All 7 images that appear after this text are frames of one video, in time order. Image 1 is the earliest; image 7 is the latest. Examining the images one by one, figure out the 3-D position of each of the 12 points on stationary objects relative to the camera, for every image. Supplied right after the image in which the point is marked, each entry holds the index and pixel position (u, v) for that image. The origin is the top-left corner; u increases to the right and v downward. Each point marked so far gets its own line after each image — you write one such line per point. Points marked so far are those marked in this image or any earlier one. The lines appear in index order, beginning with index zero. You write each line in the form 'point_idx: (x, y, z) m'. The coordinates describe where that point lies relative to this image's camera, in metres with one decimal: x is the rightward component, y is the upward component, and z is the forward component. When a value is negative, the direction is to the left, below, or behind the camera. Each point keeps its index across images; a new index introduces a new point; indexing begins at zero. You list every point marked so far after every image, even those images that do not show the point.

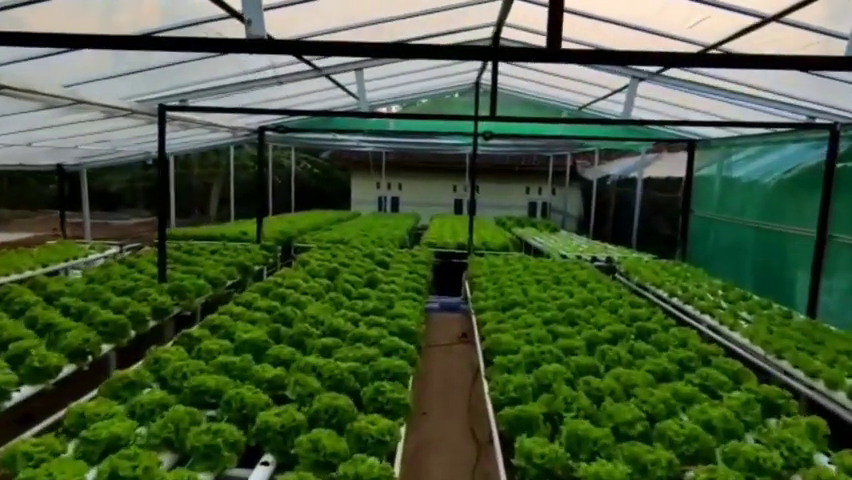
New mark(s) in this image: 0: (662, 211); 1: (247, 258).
0: (+4.6, +0.6, +13.9) m
1: (-2.1, -0.2, +8.4) m
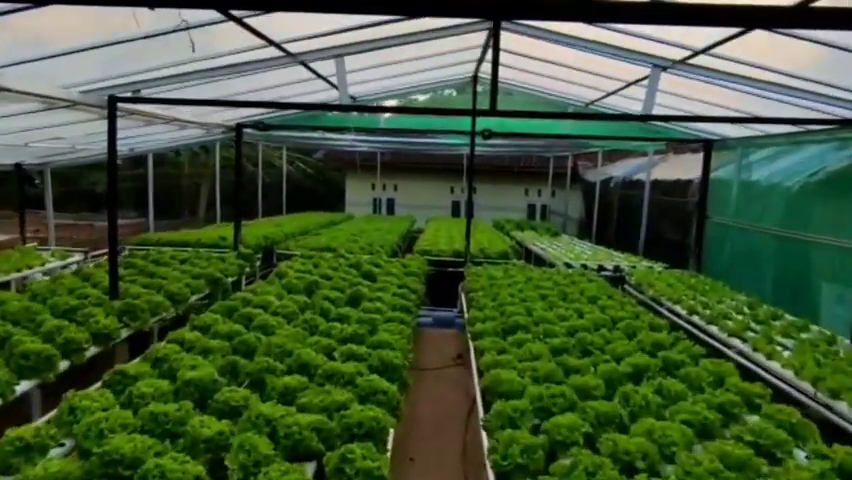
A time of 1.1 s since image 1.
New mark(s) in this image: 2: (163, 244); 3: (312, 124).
0: (+4.5, +0.4, +13.1) m
1: (-2.2, -0.3, +7.6) m
2: (-3.7, -0.1, +10.0) m
3: (-1.5, +1.5, +9.4) m
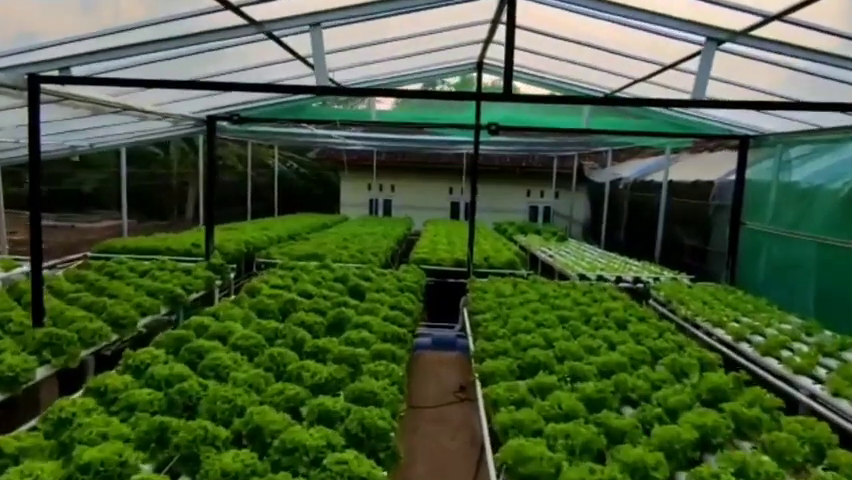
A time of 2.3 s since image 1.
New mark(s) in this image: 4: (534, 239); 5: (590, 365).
0: (+4.4, +0.3, +12.0) m
1: (-2.2, -0.4, +6.5) m
2: (-3.8, -0.1, +8.9) m
3: (-1.5, +1.5, +8.4) m
4: (+2.4, 0.0, +15.7) m
5: (+1.0, -0.7, +4.3) m
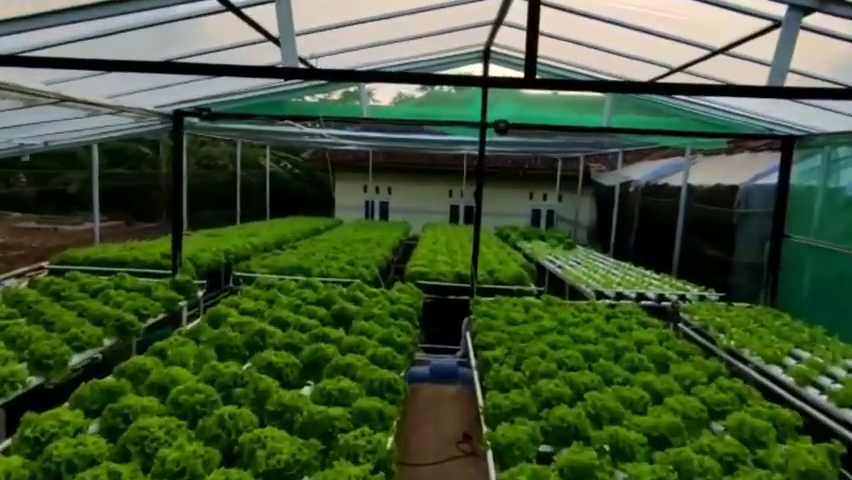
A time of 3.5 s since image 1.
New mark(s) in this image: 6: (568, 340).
0: (+4.4, +0.2, +11.1) m
1: (-2.3, -0.5, +5.5) m
2: (-3.8, -0.3, +8.0) m
3: (-1.6, +1.3, +7.4) m
4: (+2.4, -0.1, +14.7) m
5: (+1.0, -0.9, +3.3) m
6: (+1.0, -0.7, +5.0) m
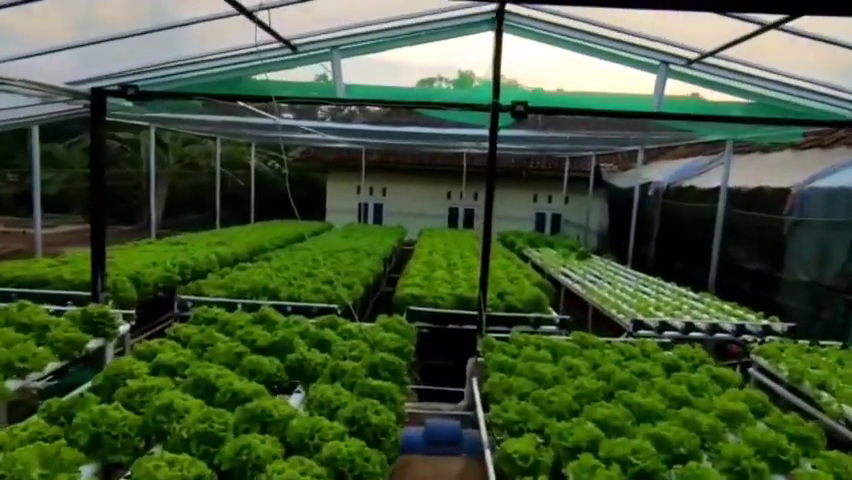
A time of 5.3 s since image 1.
0: (+4.4, 0.0, +9.5) m
1: (-2.3, -0.7, +3.9) m
2: (-3.8, -0.4, +6.4) m
3: (-1.6, +1.2, +5.8) m
4: (+2.3, -0.3, +13.1) m
5: (+0.9, -1.0, +1.7) m
6: (+1.0, -0.8, +3.4) m
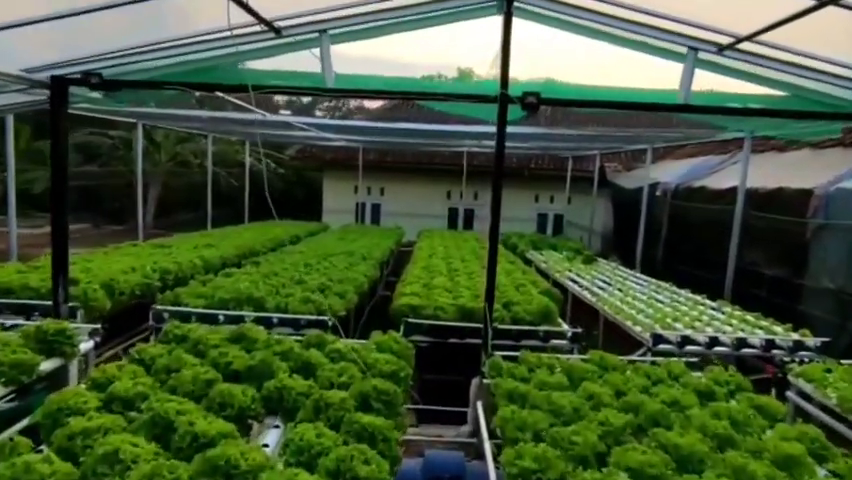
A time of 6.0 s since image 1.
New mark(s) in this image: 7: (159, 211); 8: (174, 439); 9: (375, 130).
0: (+4.3, 0.0, +8.9) m
1: (-2.3, -0.7, +3.4) m
2: (-3.8, -0.4, +5.8) m
3: (-1.6, +1.2, +5.2) m
4: (+2.3, -0.3, +12.6) m
5: (+0.9, -1.1, +1.1) m
6: (+1.0, -0.9, +2.9) m
7: (-5.3, +0.6, +14.0) m
8: (-1.0, -0.8, +2.8) m
9: (-0.8, +1.6, +10.3) m
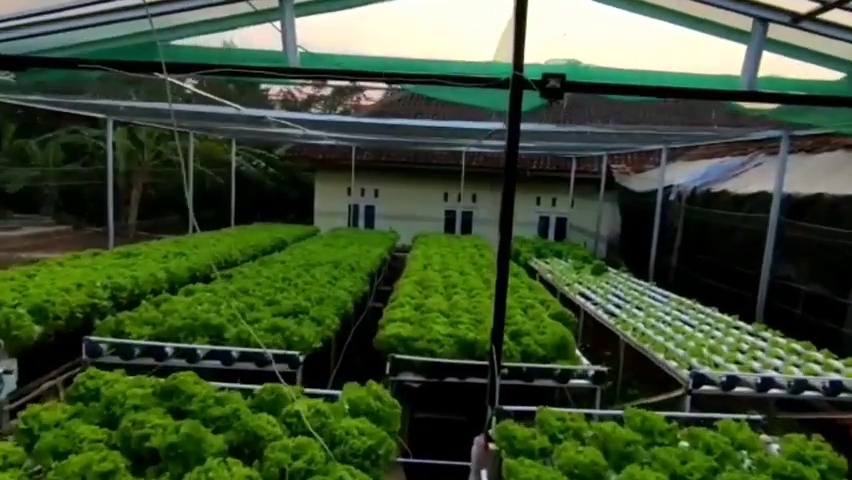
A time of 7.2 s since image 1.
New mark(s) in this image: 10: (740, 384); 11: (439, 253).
0: (+4.3, -0.2, +7.9) m
1: (-2.3, -0.8, +2.3) m
2: (-3.9, -0.5, +4.8) m
3: (-1.6, +1.0, +4.2) m
4: (+2.2, -0.5, +11.5) m
5: (+0.9, -1.2, +0.1) m
6: (+0.9, -1.0, +1.8) m
7: (-5.4, +0.5, +12.9) m
8: (-1.0, -0.9, +1.8) m
9: (-0.8, +1.5, +9.3) m
10: (+2.1, -1.0, +4.4) m
11: (+0.2, -0.2, +11.0) m
